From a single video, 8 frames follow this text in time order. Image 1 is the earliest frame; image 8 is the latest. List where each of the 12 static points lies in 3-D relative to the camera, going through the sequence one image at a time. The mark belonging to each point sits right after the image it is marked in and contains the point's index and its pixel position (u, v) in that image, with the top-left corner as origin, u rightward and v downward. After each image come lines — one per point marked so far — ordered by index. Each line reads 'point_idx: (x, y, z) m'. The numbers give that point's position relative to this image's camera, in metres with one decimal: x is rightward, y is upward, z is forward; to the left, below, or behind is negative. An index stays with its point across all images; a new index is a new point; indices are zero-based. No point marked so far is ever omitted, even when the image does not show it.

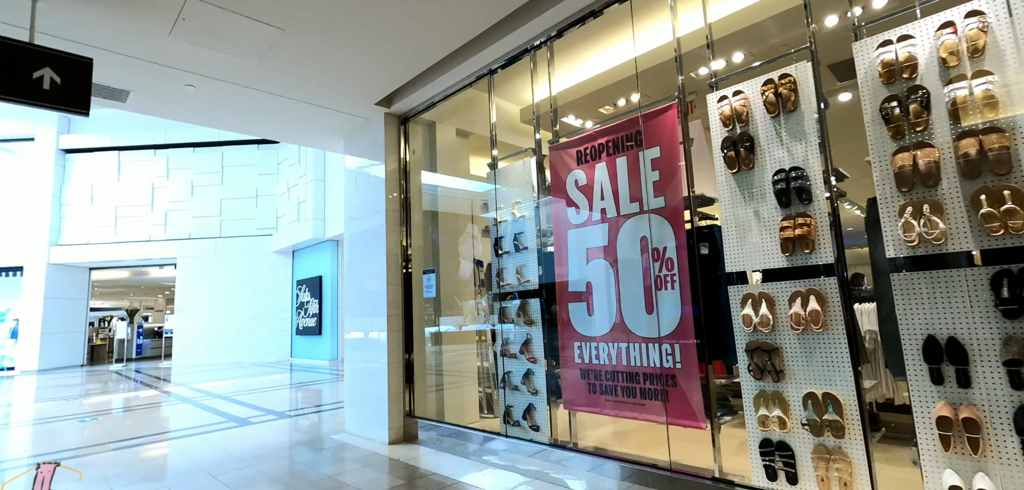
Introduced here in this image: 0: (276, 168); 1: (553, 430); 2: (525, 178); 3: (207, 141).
0: (-7.2, +2.4, +14.3) m
1: (+0.3, -1.4, +3.5) m
2: (+0.1, +0.5, +3.9) m
3: (-9.2, +3.2, +14.1) m
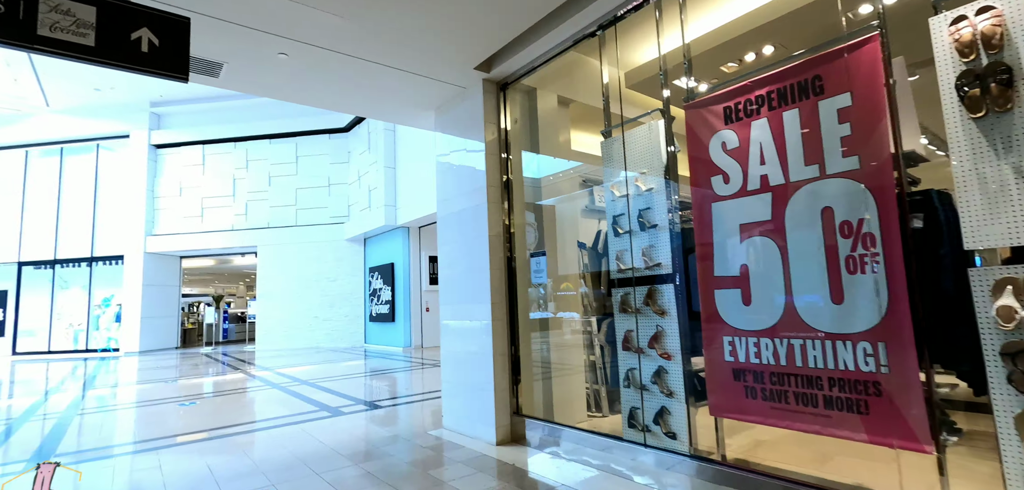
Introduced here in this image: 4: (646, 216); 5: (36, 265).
0: (-5.1, +2.8, +14.4) m
1: (+1.2, -1.2, +3.0) m
2: (+1.0, +0.7, +3.3) m
3: (-7.1, +3.5, +14.5) m
4: (+0.9, +0.2, +3.3) m
5: (-15.7, -0.6, +15.2) m
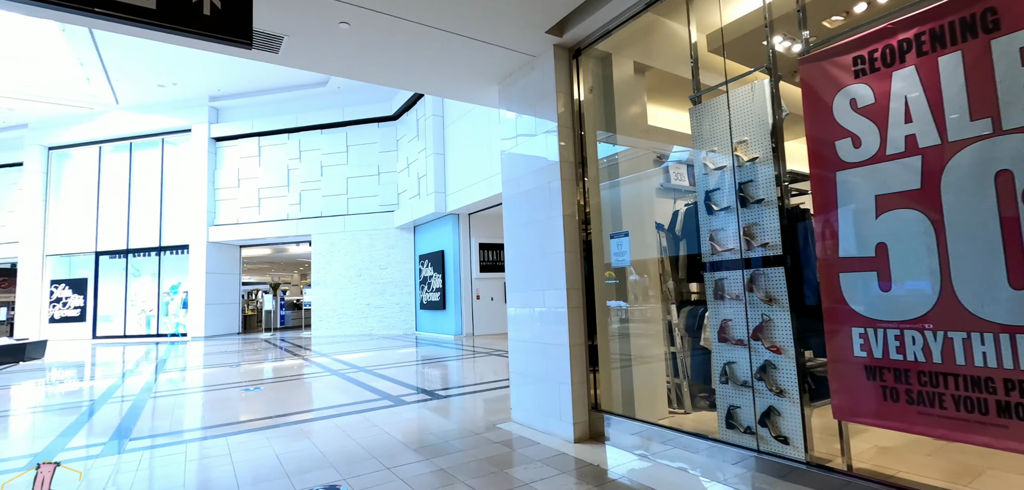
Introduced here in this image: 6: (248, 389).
0: (-3.6, +3.1, +14.4) m
1: (+1.7, -1.1, +2.6) m
2: (+1.5, +0.8, +2.9) m
3: (-5.6, +3.9, +14.6) m
4: (+1.5, +0.3, +2.9) m
5: (-14.0, -0.3, +16.2) m
6: (-3.6, -2.0, +6.3) m
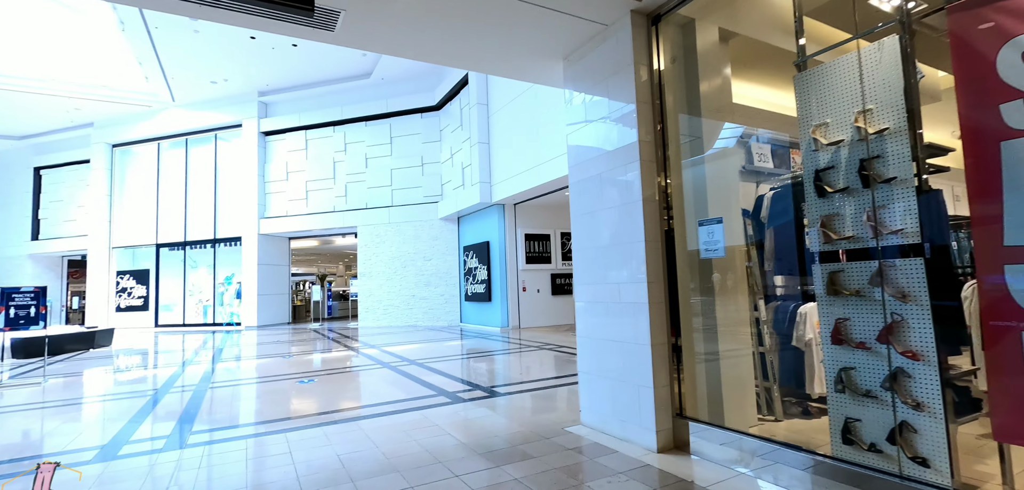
0: (-2.3, +3.4, +14.3) m
1: (+2.1, -1.0, +2.2) m
2: (+1.9, +0.9, +2.4) m
3: (-4.3, +4.1, +14.7) m
4: (+1.9, +0.4, +2.4) m
5: (-12.5, 0.0, +17.0) m
6: (-2.9, -1.9, +6.3) m
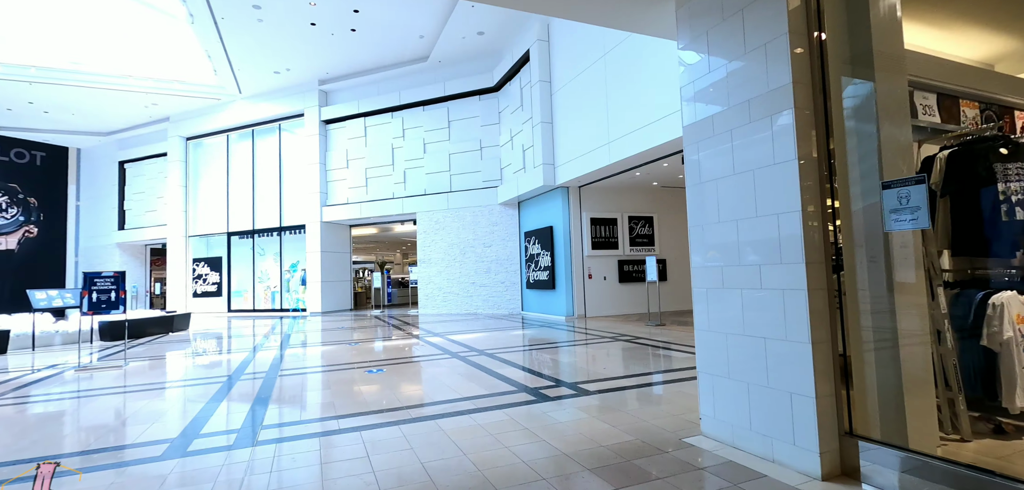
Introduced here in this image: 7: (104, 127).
0: (-0.5, +3.8, +13.8) m
1: (+2.6, -0.9, +1.4) m
2: (+2.5, +1.1, +1.6) m
3: (-2.4, +4.5, +14.4) m
4: (+2.4, +0.5, +1.6) m
5: (-10.3, +0.4, +17.6) m
6: (-1.9, -1.7, +6.1) m
7: (-17.1, +5.0, +19.4) m
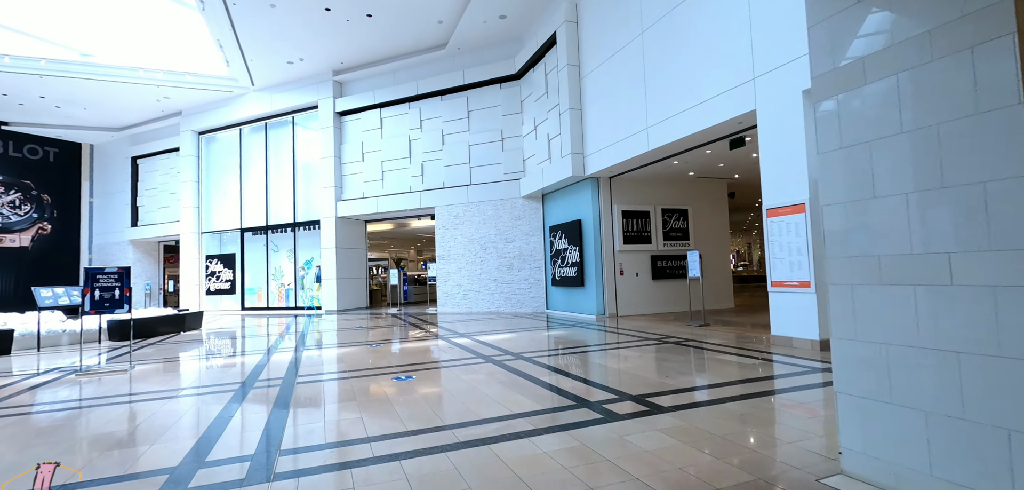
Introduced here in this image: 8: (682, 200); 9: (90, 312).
0: (+0.2, +3.9, +13.1) m
1: (+3.0, -0.8, +0.7) m
2: (+2.9, +1.1, +0.9) m
3: (-1.8, +4.7, +13.8) m
4: (+2.8, +0.6, +0.9) m
5: (-9.6, +0.5, +17.2) m
6: (-1.4, -1.6, +5.5) m
7: (-16.3, +5.1, +19.1) m
8: (+4.0, +1.1, +11.1) m
9: (-5.3, -0.8, +5.9) m
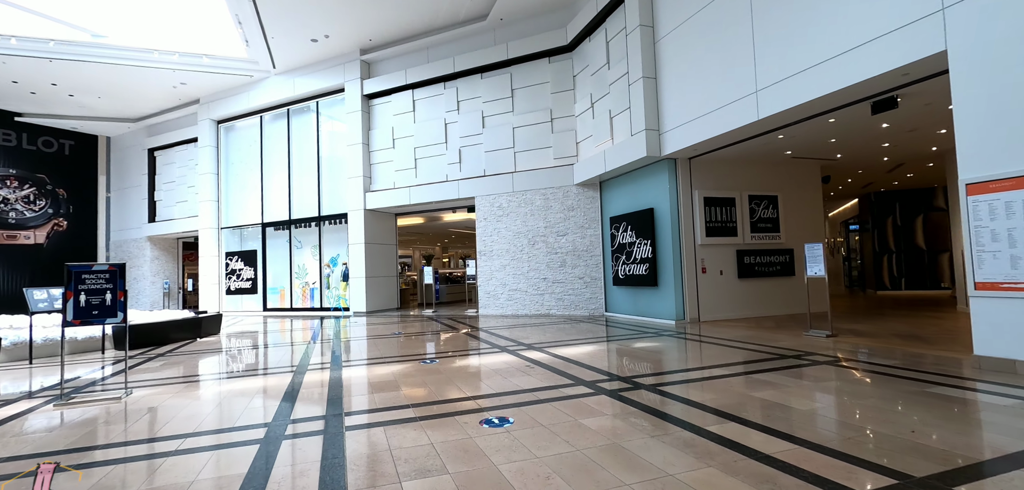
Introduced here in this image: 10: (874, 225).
0: (+1.5, +4.1, +11.6) m
1: (+3.9, -0.8, -0.9) m
2: (+3.7, +1.2, -0.7) m
3: (-0.5, +4.8, +12.3) m
4: (+3.7, +0.7, -0.7) m
5: (-8.2, +0.7, +16.0) m
6: (-0.3, -1.5, +4.0) m
7: (-14.8, +5.2, +18.1) m
8: (+5.3, +1.2, +9.4) m
9: (-4.3, -0.8, +4.6) m
10: (+11.3, +0.6, +14.4) m
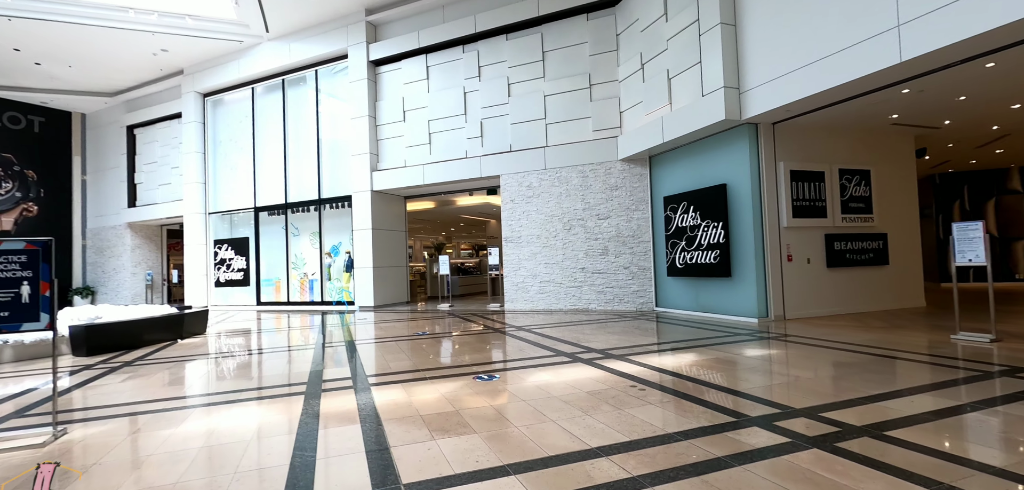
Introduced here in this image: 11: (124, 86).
0: (+2.2, +4.4, +10.0) m
1: (+4.8, -0.6, -2.3) m
2: (+4.6, +1.3, -2.2) m
3: (+0.2, +5.2, +10.7) m
4: (+4.6, +0.8, -2.1) m
5: (-7.5, +1.1, +14.4) m
6: (+0.5, -1.3, +2.5) m
7: (-14.2, +5.7, +16.3) m
8: (+6.0, +1.5, +7.9) m
9: (-3.5, -0.5, +3.0) m
10: (+11.9, +1.0, +13.1) m
11: (-13.9, +5.7, +16.6) m
